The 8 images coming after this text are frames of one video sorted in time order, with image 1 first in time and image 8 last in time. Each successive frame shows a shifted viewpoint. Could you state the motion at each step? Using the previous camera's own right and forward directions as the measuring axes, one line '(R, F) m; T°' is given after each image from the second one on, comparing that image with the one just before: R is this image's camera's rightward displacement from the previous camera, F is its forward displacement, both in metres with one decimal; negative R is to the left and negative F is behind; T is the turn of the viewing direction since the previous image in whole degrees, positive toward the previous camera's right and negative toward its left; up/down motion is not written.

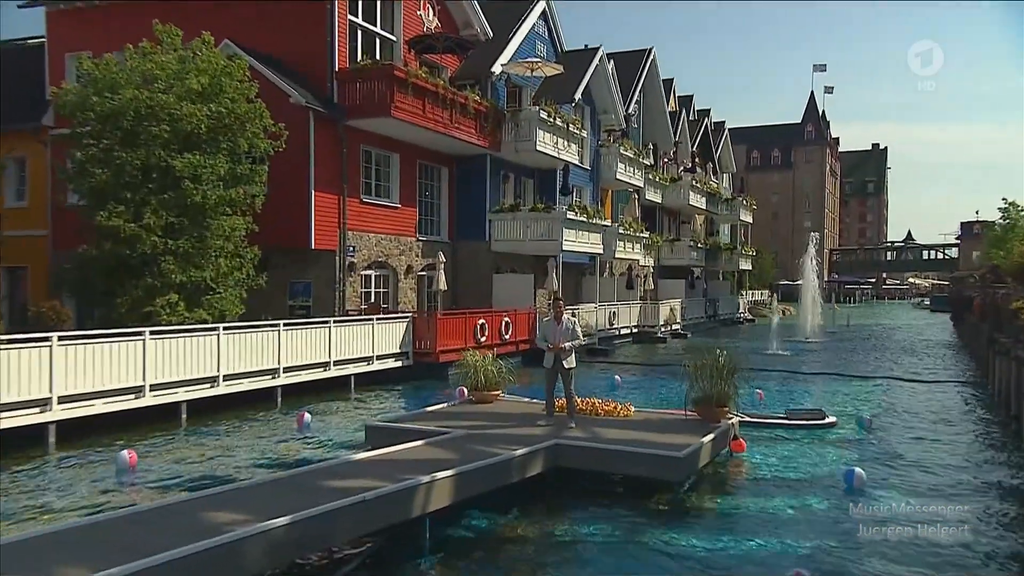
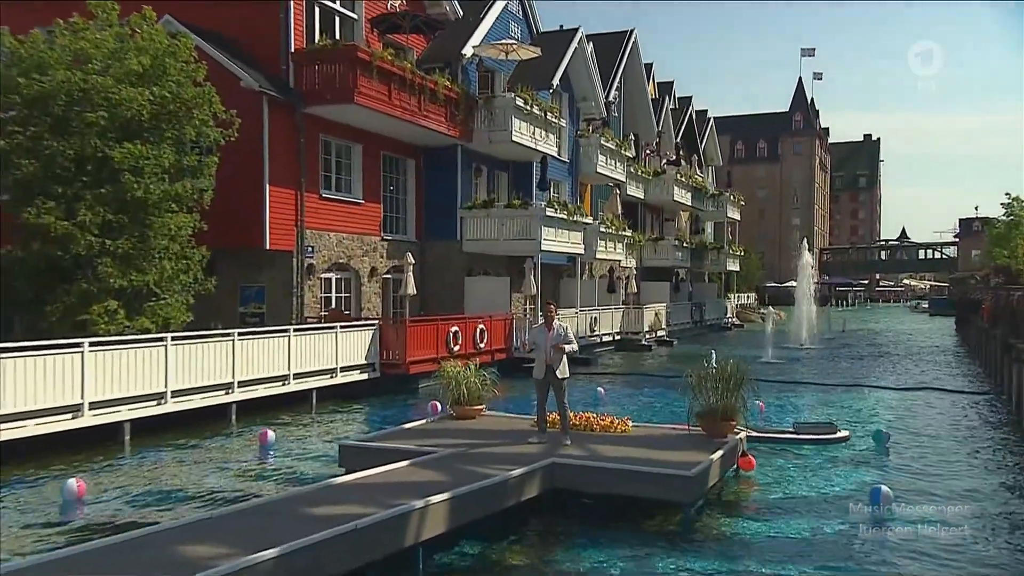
(-0.7, +2.2) m; +3°
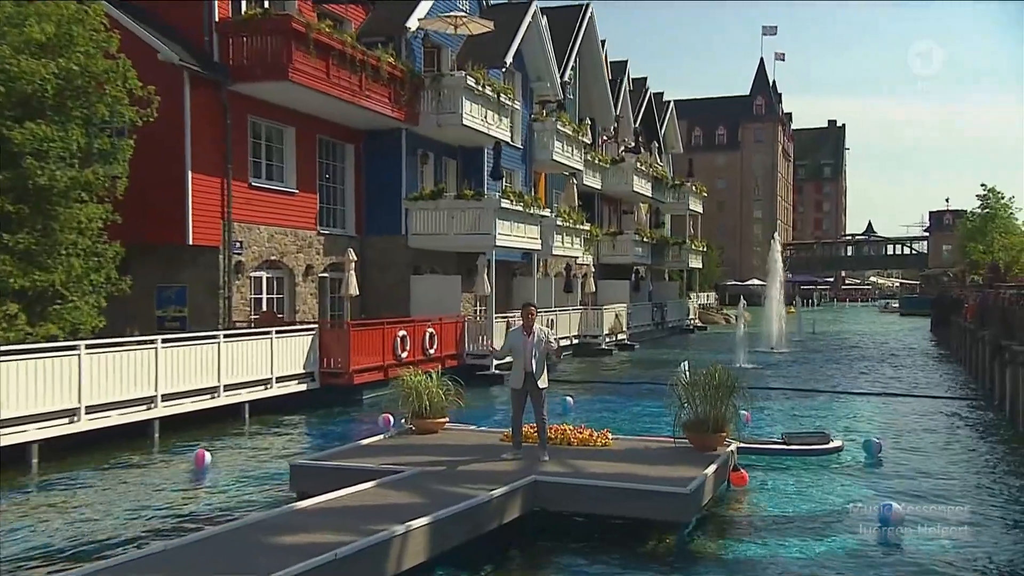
(-0.9, +2.2) m; +5°
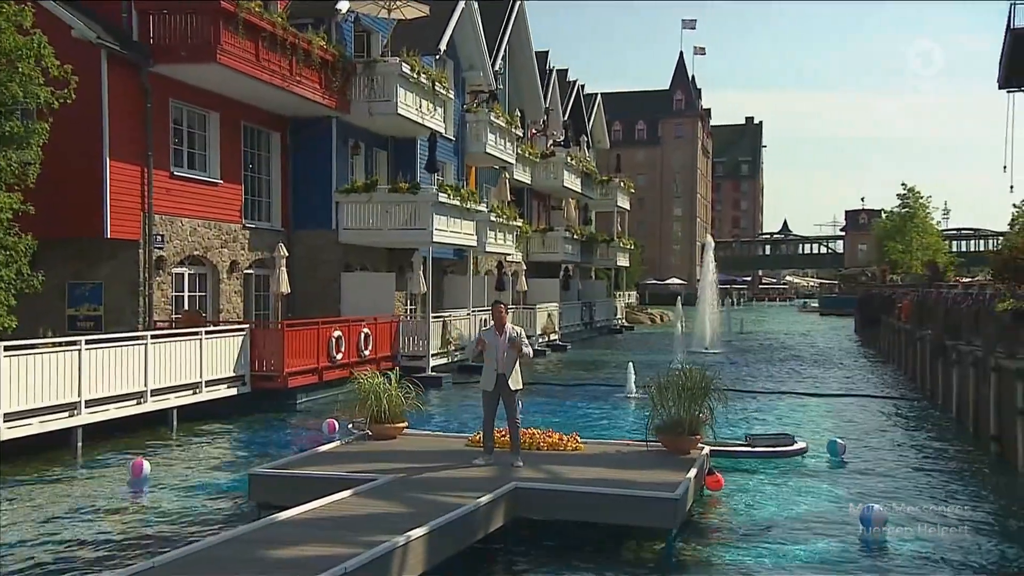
(-1.6, +0.7) m; +8°
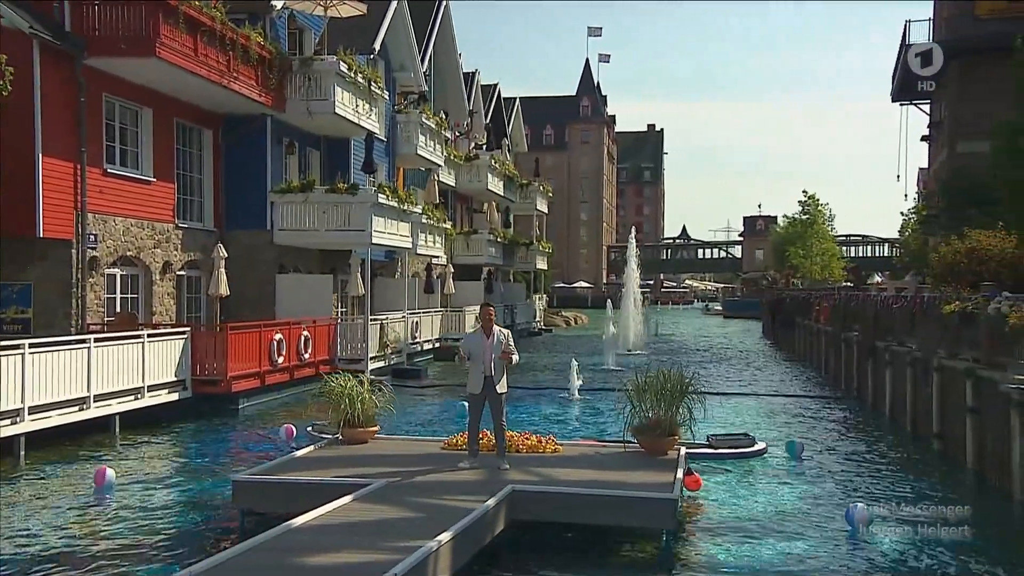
(-2.2, -0.1) m; +9°
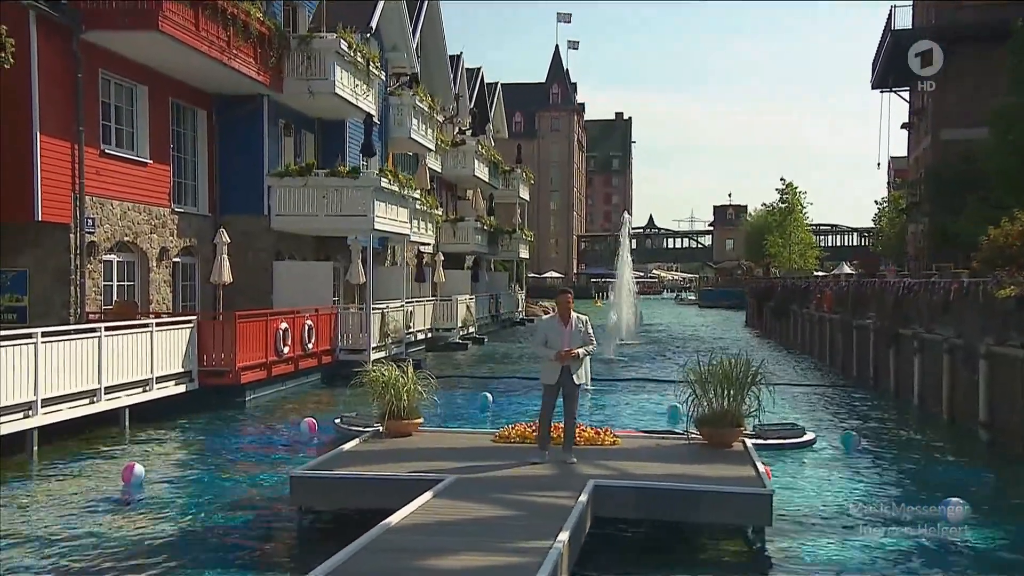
(-2.7, +0.6) m; +7°
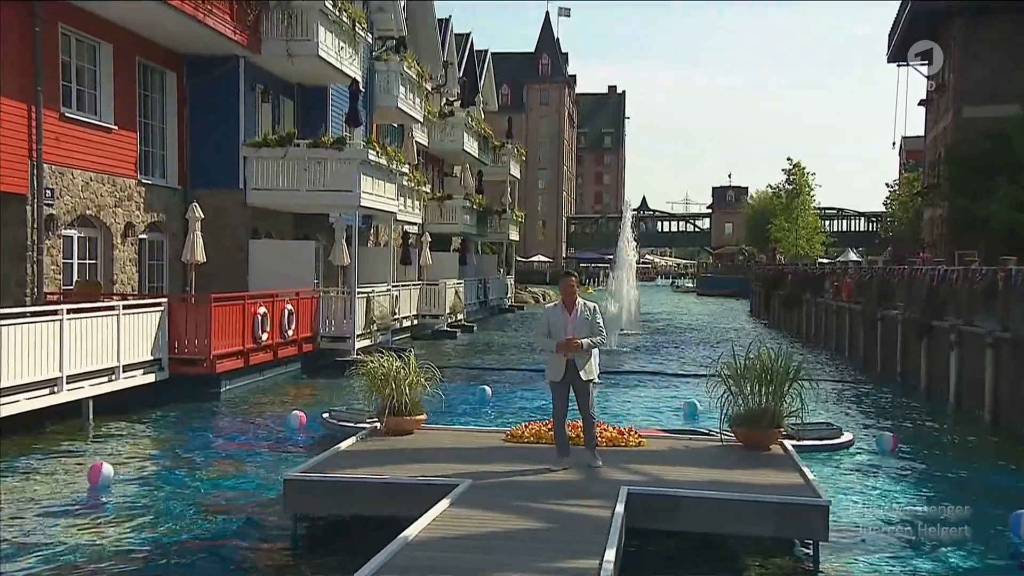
(-0.8, +1.7) m; +2°
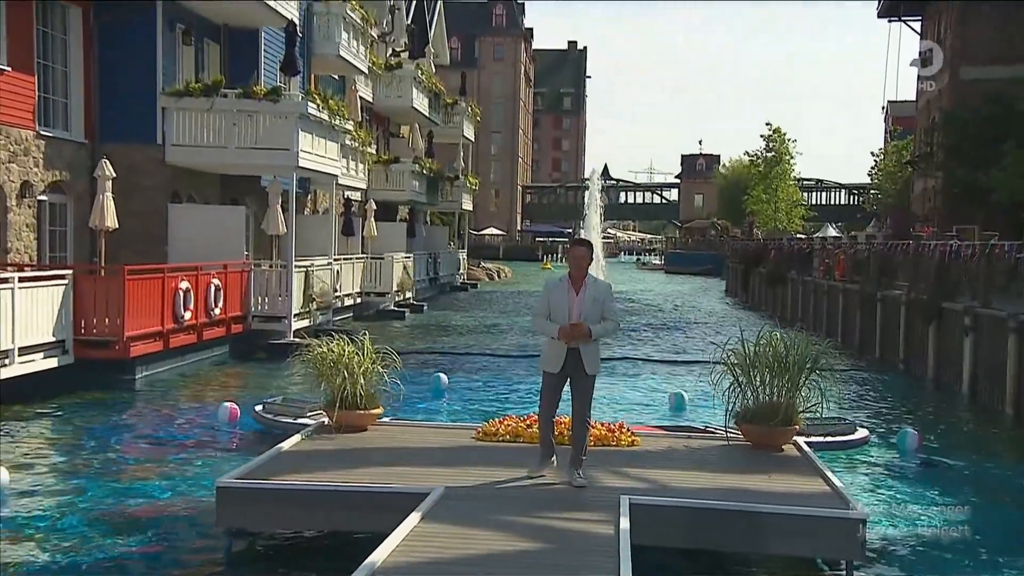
(-0.4, +2.3) m; +4°
